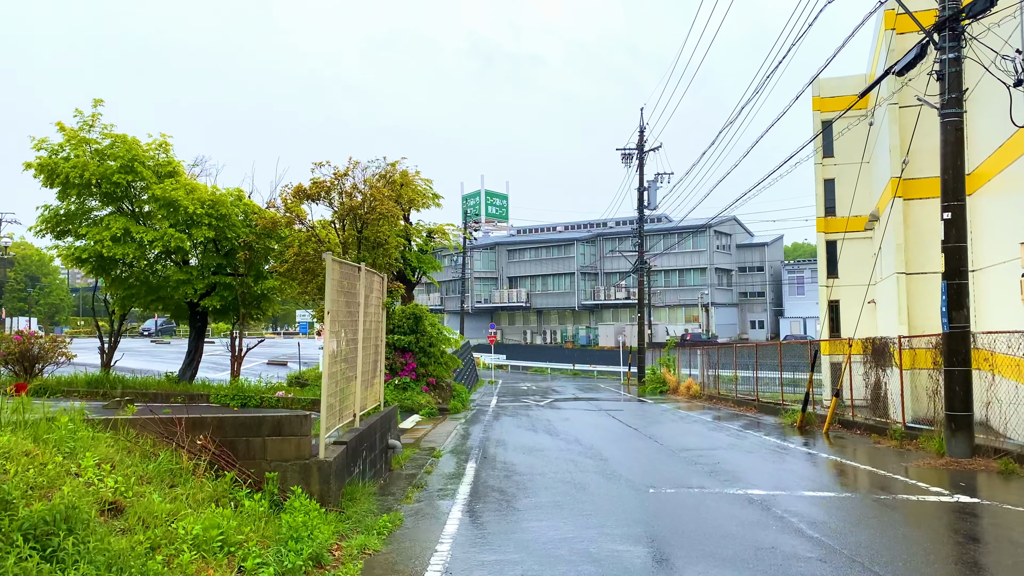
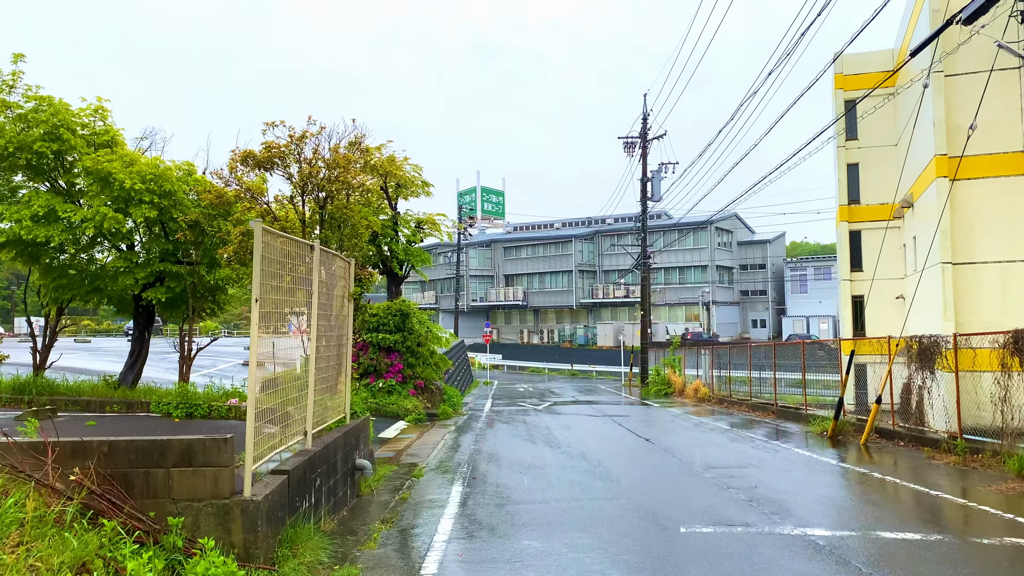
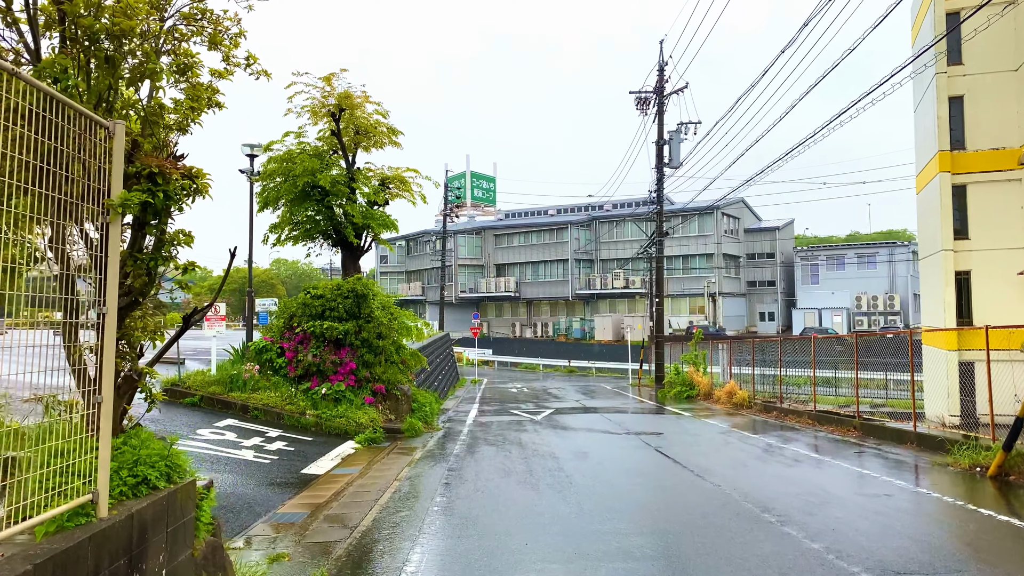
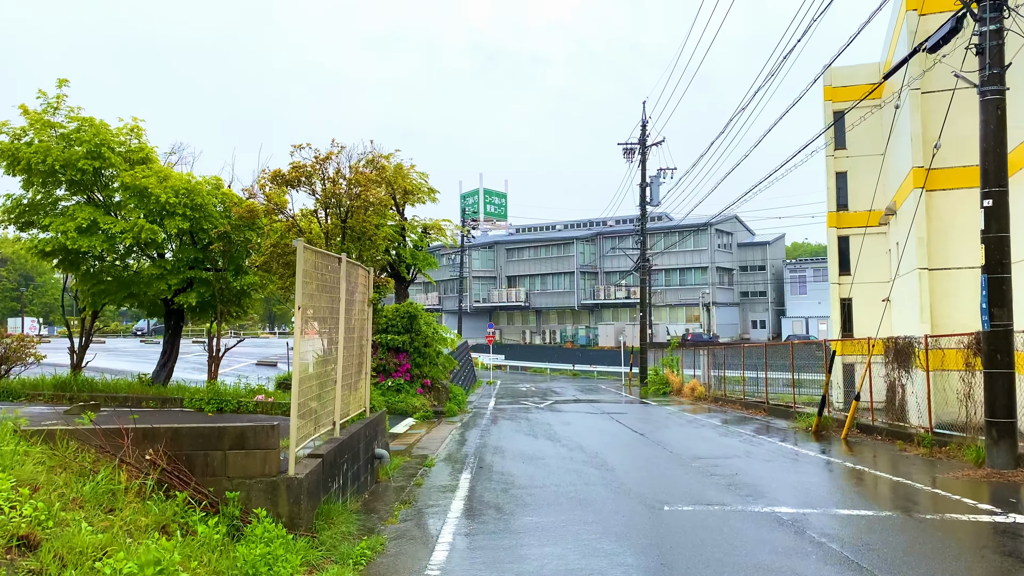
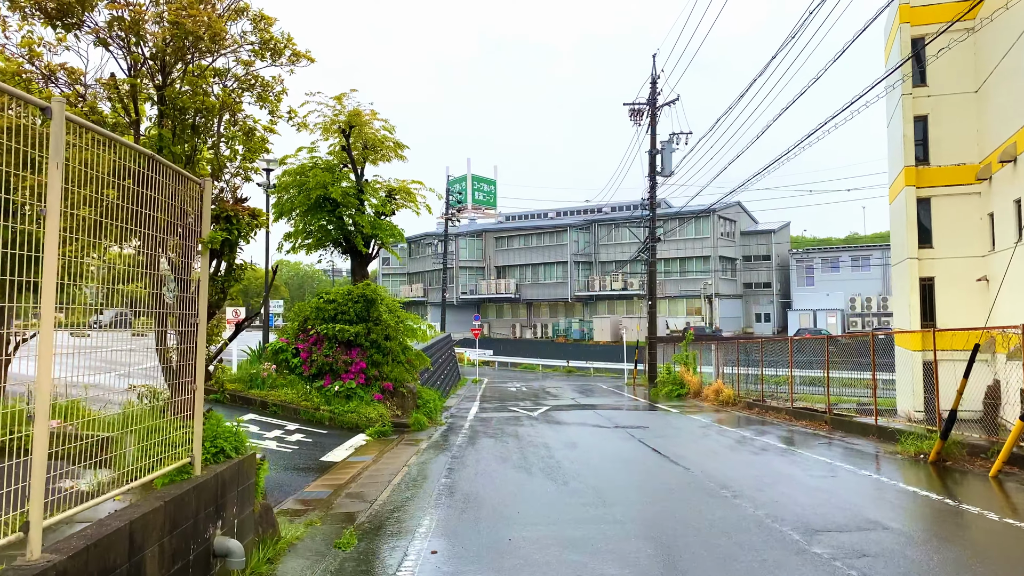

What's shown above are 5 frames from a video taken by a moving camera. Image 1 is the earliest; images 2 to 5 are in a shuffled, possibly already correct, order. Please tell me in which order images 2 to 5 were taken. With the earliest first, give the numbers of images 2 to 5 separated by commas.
4, 2, 5, 3
